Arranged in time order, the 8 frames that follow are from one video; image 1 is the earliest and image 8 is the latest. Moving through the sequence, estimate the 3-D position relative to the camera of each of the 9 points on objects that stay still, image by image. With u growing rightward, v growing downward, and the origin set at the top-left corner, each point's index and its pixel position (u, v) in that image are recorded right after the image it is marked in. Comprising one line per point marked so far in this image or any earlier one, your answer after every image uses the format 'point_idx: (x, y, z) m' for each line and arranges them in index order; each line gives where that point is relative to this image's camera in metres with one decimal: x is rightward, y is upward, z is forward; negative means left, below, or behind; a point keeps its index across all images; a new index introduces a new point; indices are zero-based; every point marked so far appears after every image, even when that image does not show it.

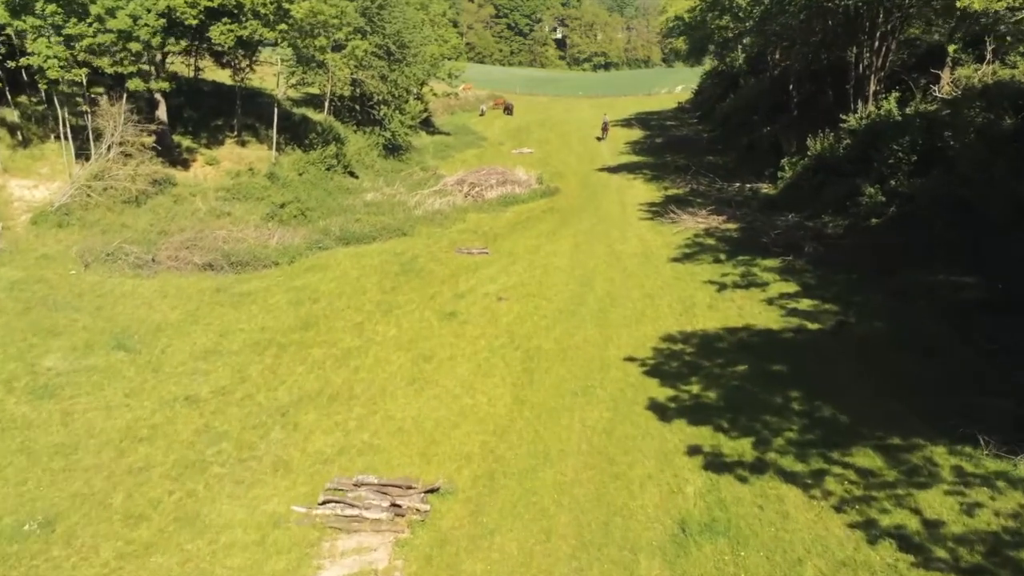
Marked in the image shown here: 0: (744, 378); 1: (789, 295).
0: (+4.1, -1.6, +14.2) m
1: (+6.4, -0.2, +18.6) m
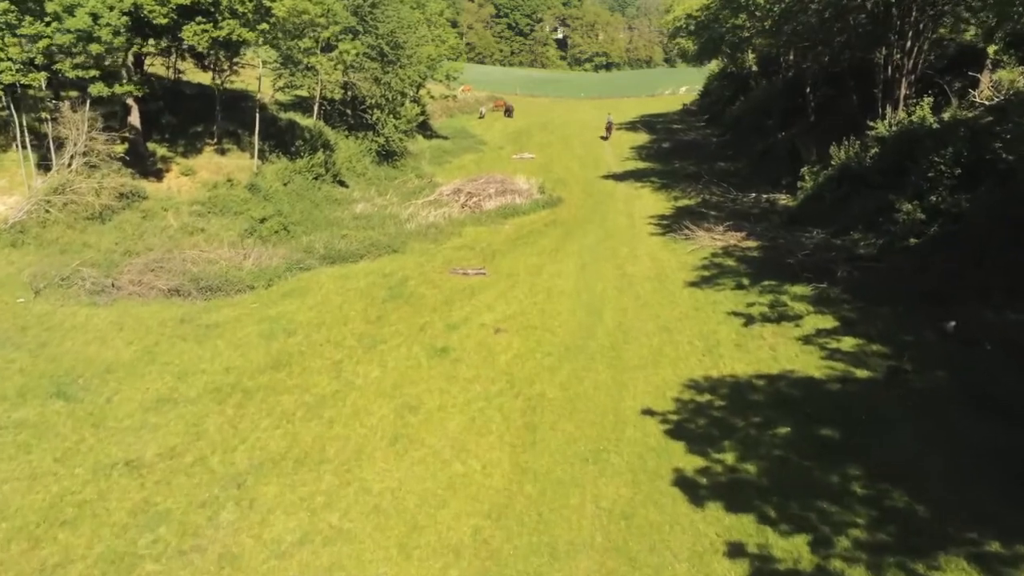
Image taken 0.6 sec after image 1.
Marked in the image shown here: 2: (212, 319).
0: (+4.1, -2.4, +11.9) m
1: (+6.4, -0.9, +16.3) m
2: (-7.4, -0.8, +19.6) m
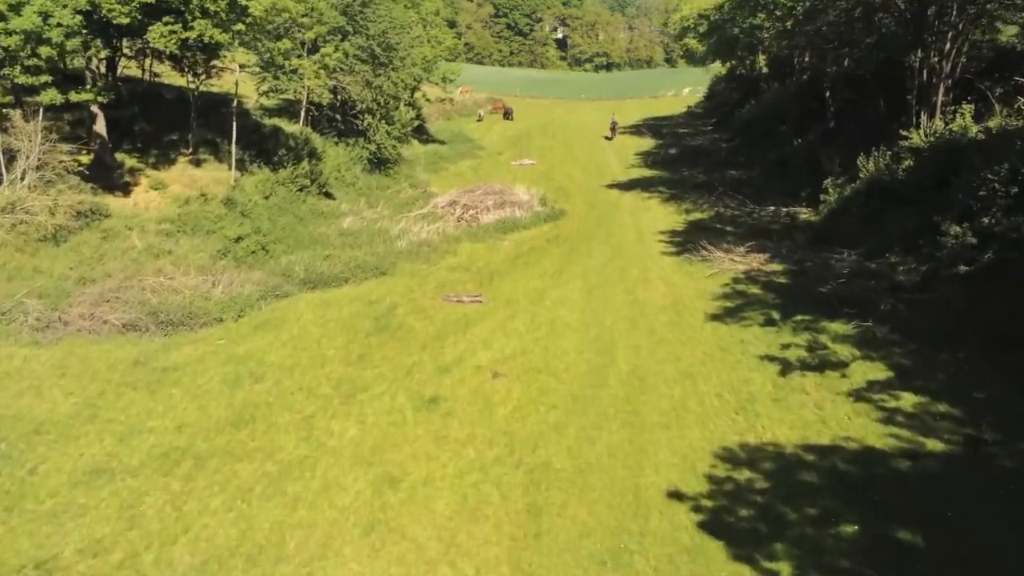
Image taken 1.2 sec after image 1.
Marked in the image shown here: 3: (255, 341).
0: (+4.1, -3.2, +9.5) m
1: (+6.4, -1.7, +13.9) m
2: (-7.4, -1.6, +17.2) m
3: (-6.0, -1.2, +18.6) m
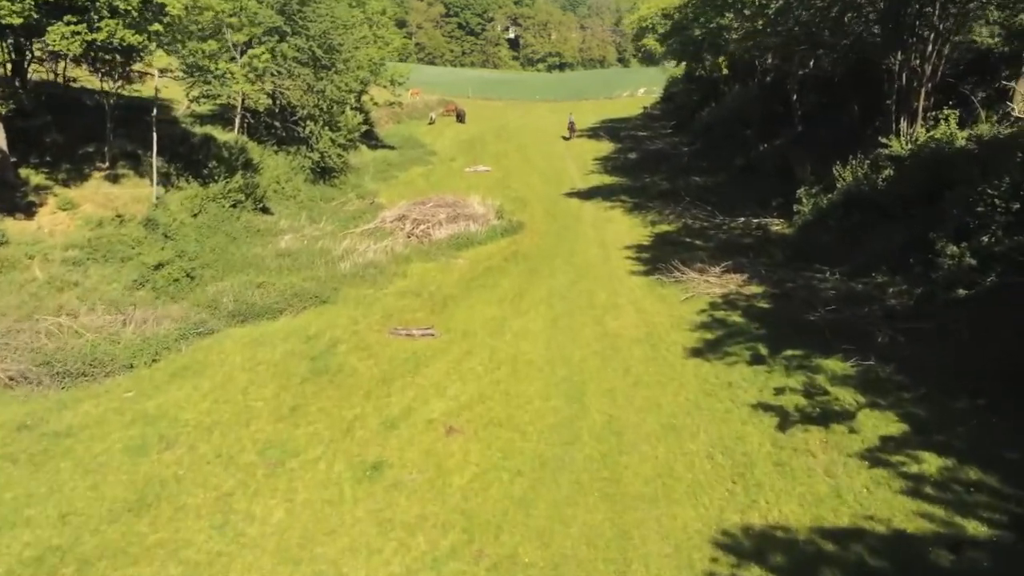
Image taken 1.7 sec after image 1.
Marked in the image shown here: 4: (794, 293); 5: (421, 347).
0: (+3.7, -3.8, +7.5) m
1: (+5.8, -2.4, +12.0) m
2: (-8.2, -2.4, +14.6) m
3: (-6.9, -2.1, +16.0) m
4: (+7.0, -0.1, +19.8) m
5: (-2.2, -1.4, +19.0) m
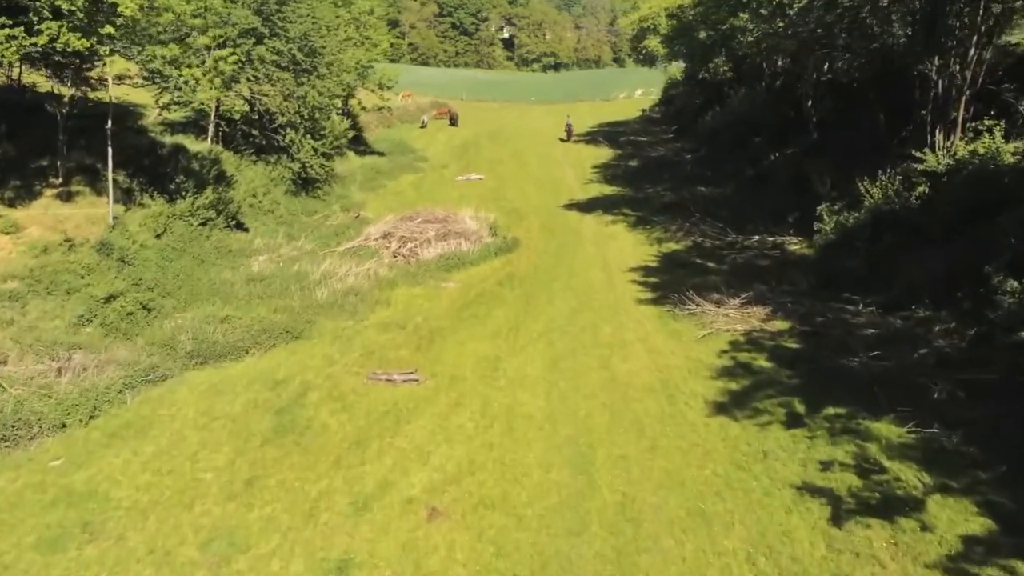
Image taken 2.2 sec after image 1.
0: (+3.7, -4.7, +5.2) m
1: (+5.7, -3.2, +9.7) m
2: (-8.2, -3.3, +12.2) m
3: (-7.0, -2.9, +13.6) m
4: (+6.9, -0.9, +17.5) m
5: (-2.3, -2.2, +16.6) m
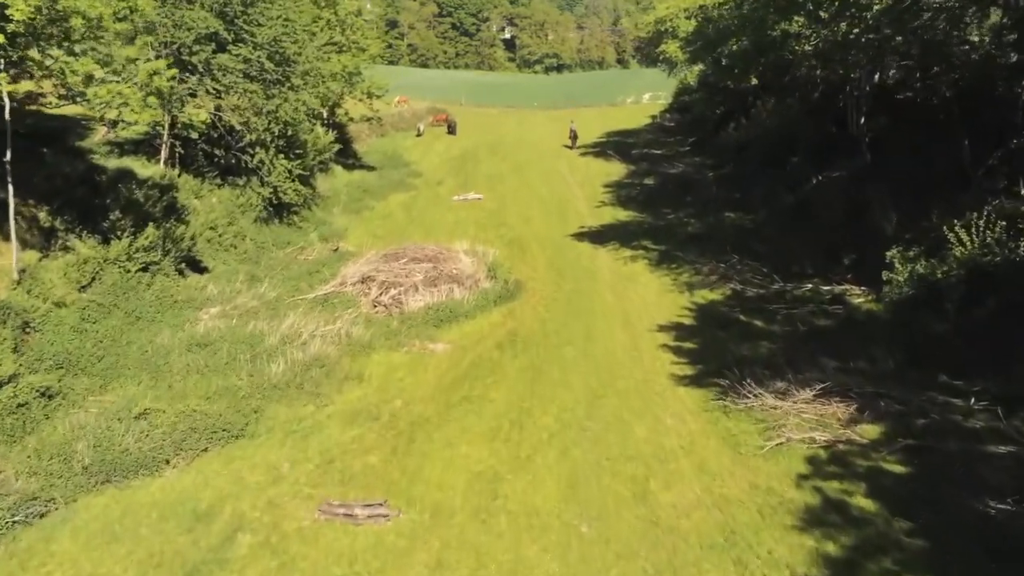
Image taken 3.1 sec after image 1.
0: (+3.7, -6.3, +0.6) m
1: (+5.8, -4.8, +5.2) m
2: (-8.2, -4.9, +7.7) m
3: (-6.9, -4.6, +9.1) m
4: (+6.9, -2.6, +13.0) m
5: (-2.2, -3.9, +12.1) m
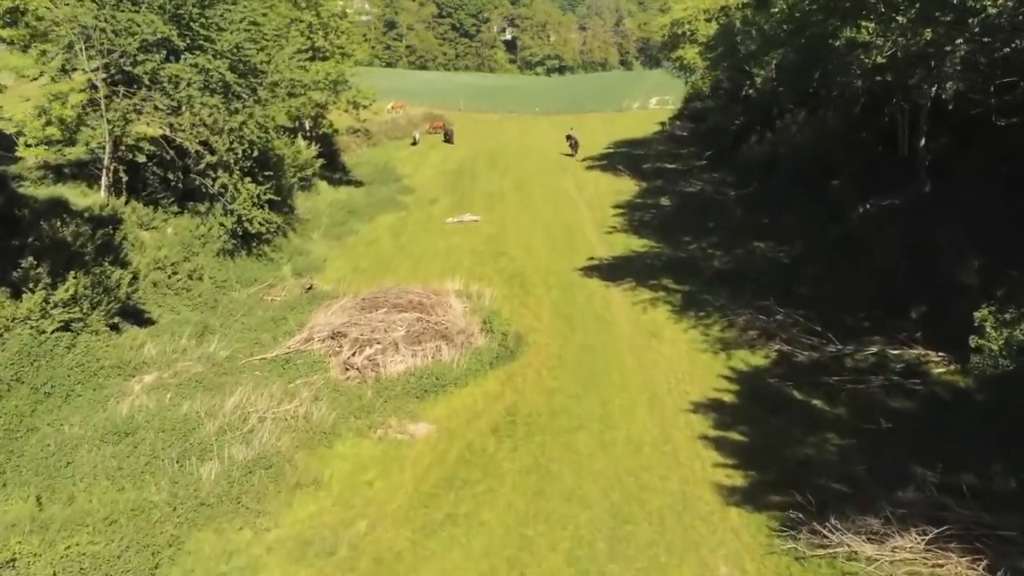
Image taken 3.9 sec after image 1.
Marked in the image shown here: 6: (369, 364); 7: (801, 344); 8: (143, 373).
0: (+3.7, -7.7, -3.3) m
1: (+5.7, -6.3, +1.2) m
2: (-8.2, -6.4, +3.7) m
3: (-6.9, -6.0, +5.2) m
4: (+6.9, -4.0, +9.0) m
5: (-2.3, -5.3, +8.1) m
6: (-3.5, -1.8, +18.7) m
7: (+6.9, -1.3, +19.1) m
8: (-8.5, -1.9, +18.3) m
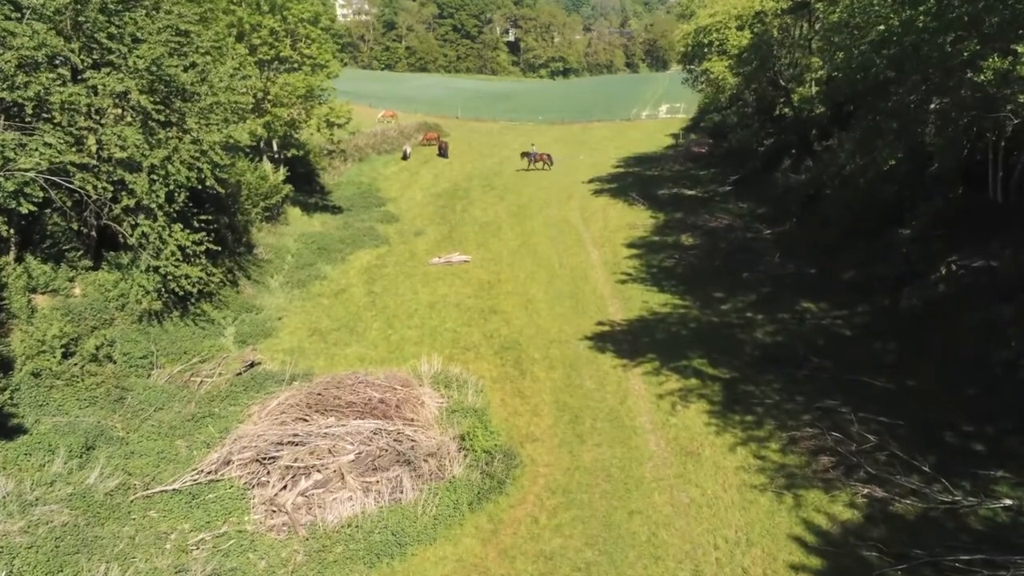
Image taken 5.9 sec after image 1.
0: (+3.3, -9.8, -8.6) m
1: (+5.4, -8.3, -4.1) m
2: (-8.6, -8.4, -1.5) m
3: (-7.3, -8.0, -0.1) m
4: (+6.6, -6.1, +3.7) m
5: (-2.5, -7.3, +2.9) m
6: (-3.7, -3.8, +13.5) m
7: (+6.6, -3.3, +13.9) m
8: (-8.8, -3.9, +13.1) m
